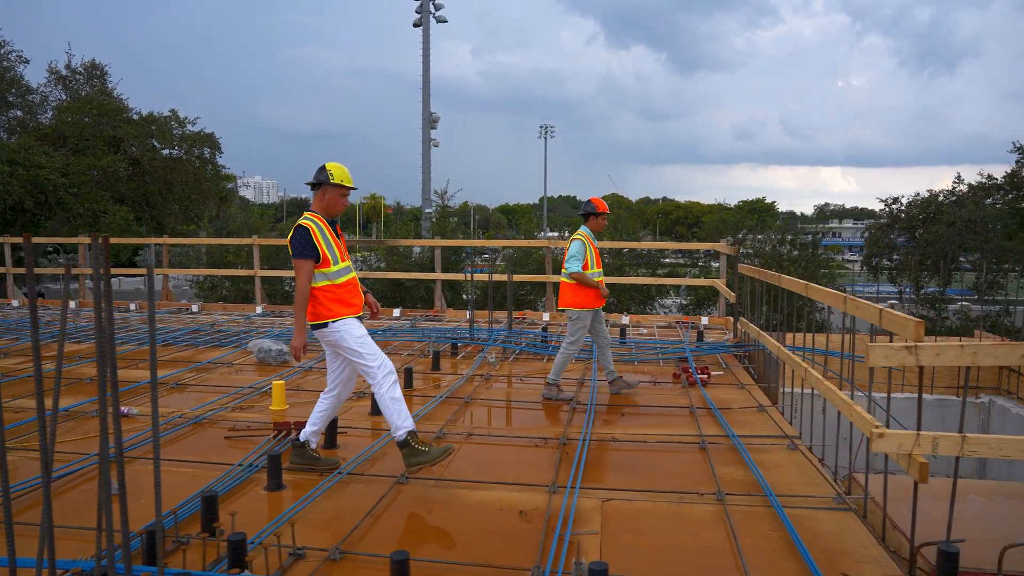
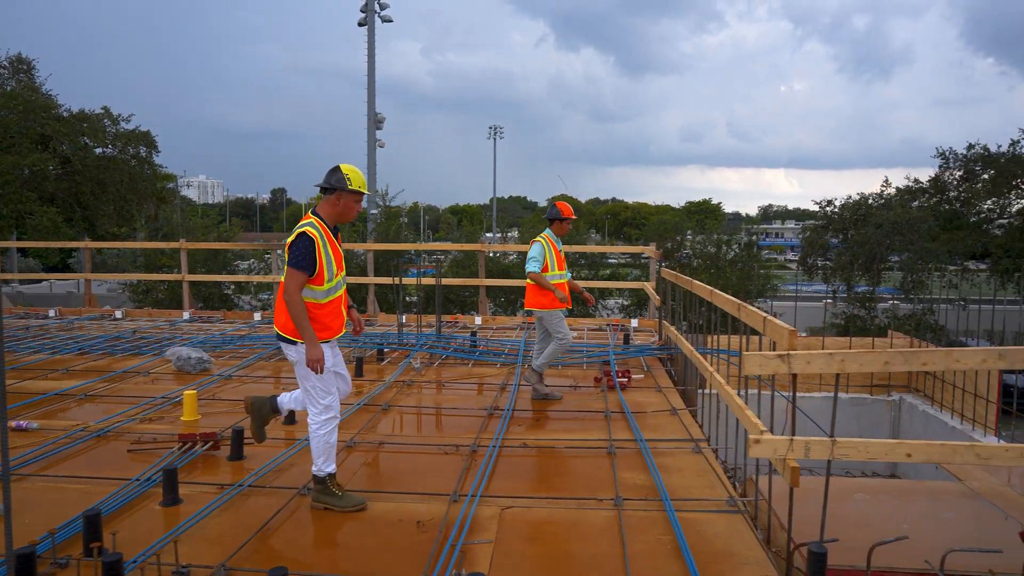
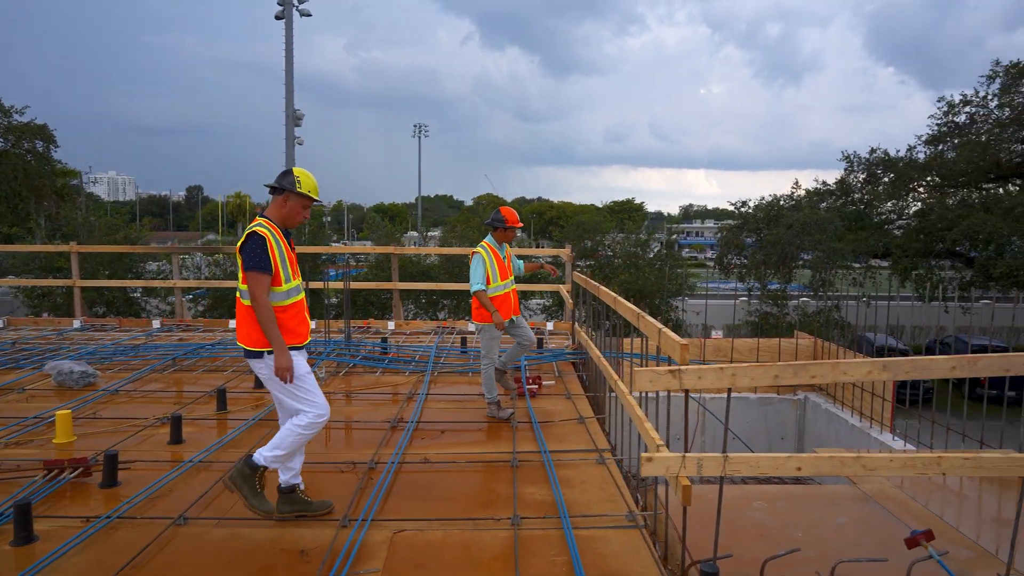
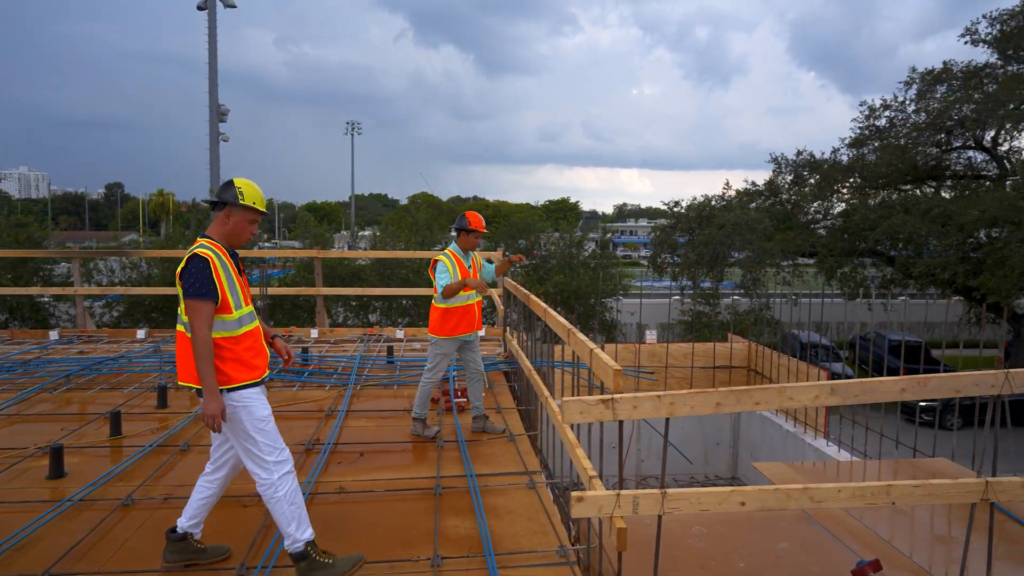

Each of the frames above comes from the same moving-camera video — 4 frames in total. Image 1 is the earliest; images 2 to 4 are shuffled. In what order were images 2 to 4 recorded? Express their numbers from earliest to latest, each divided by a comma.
2, 3, 4
